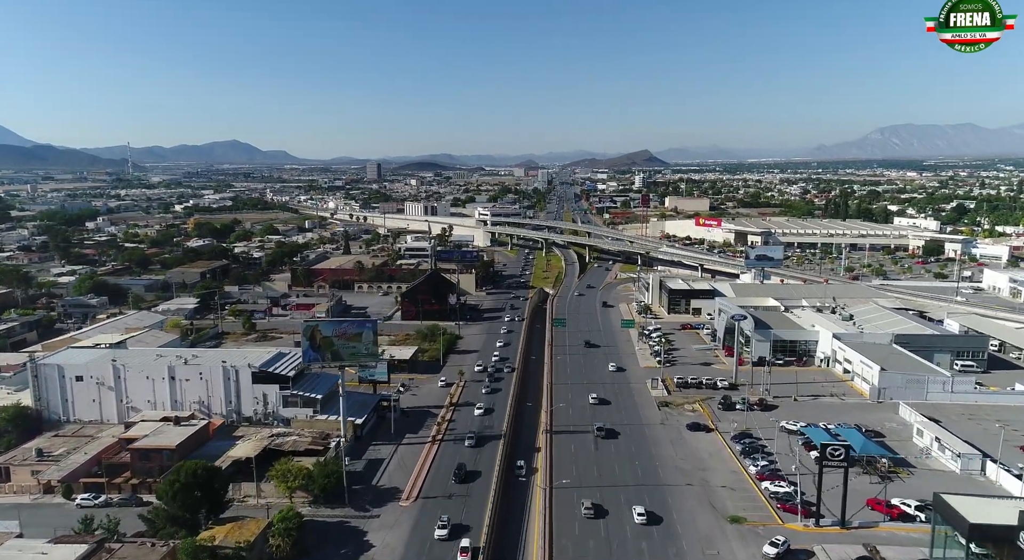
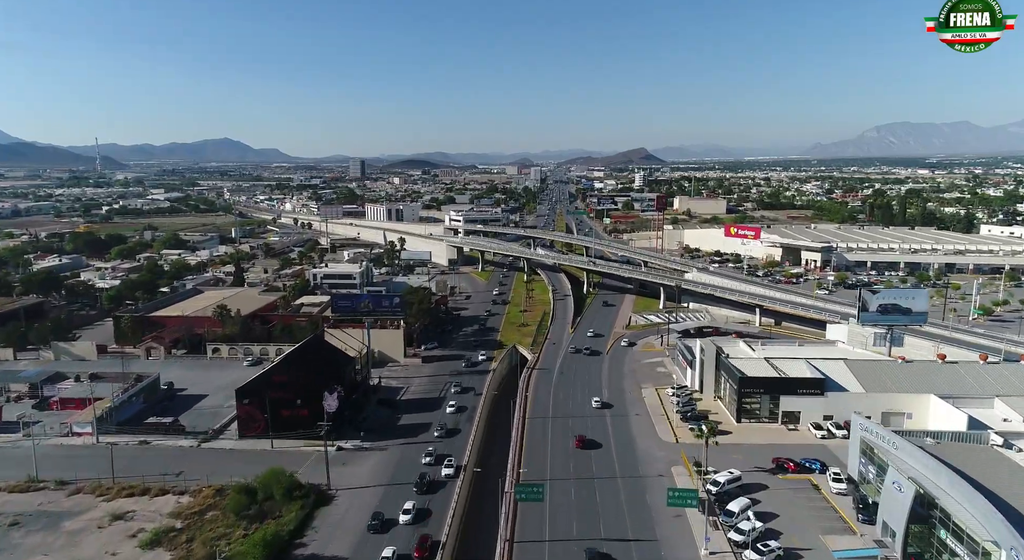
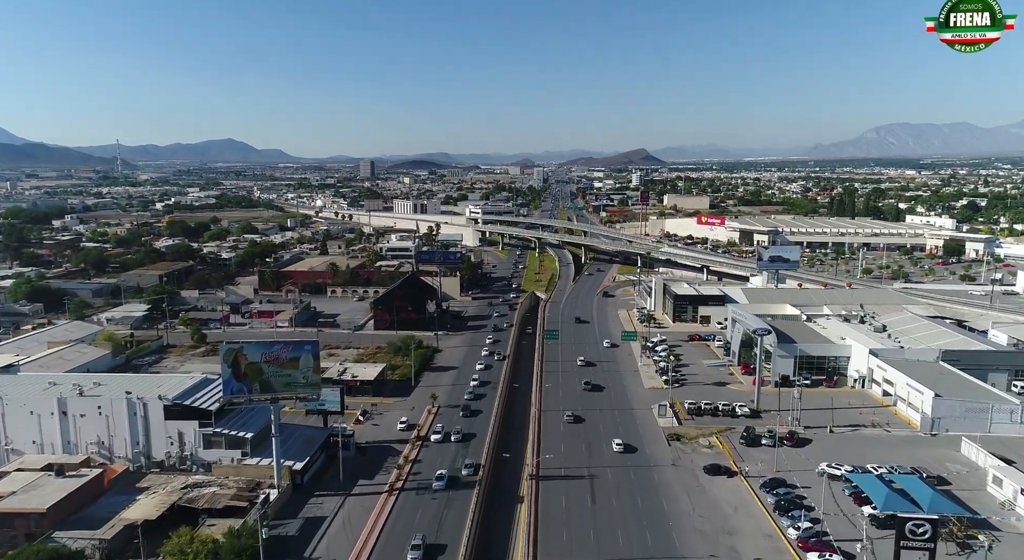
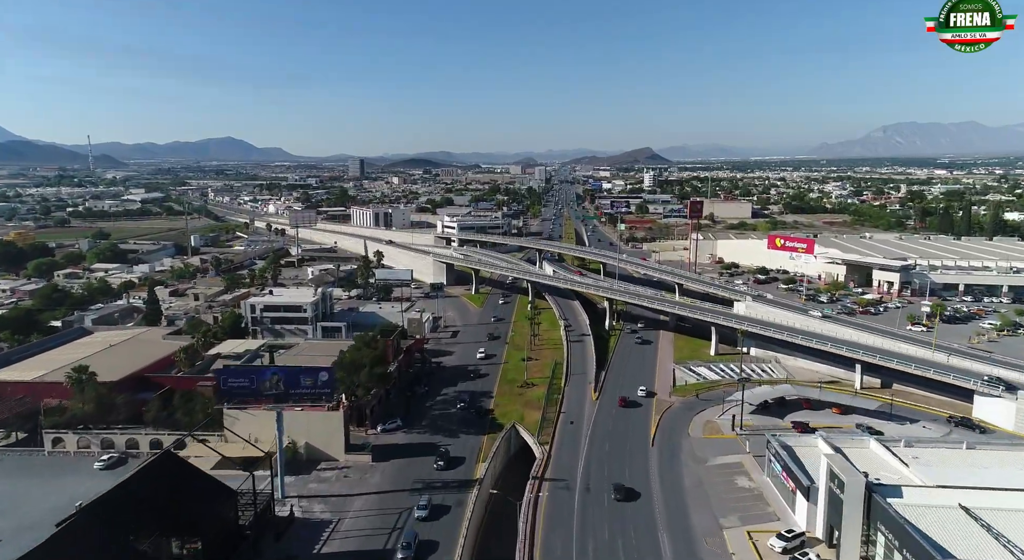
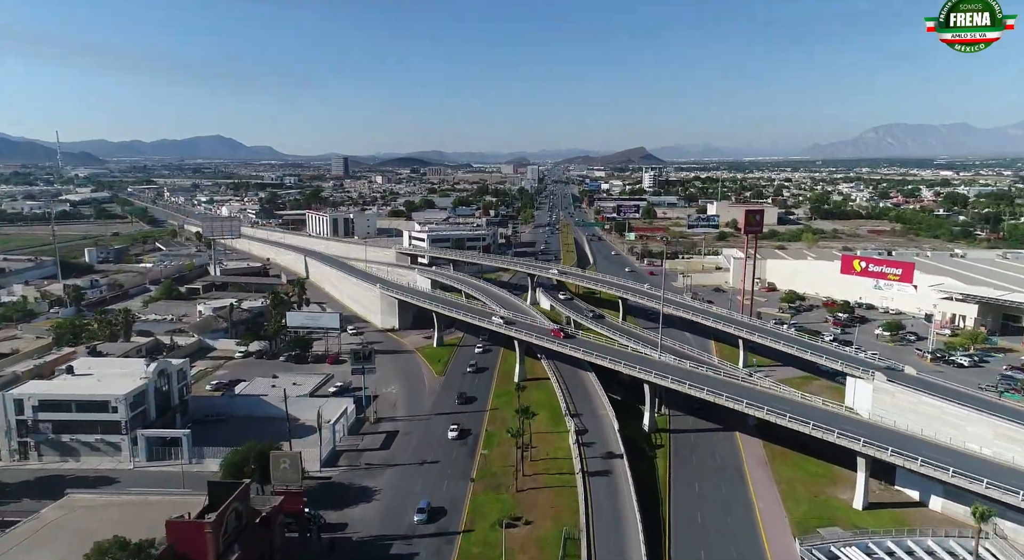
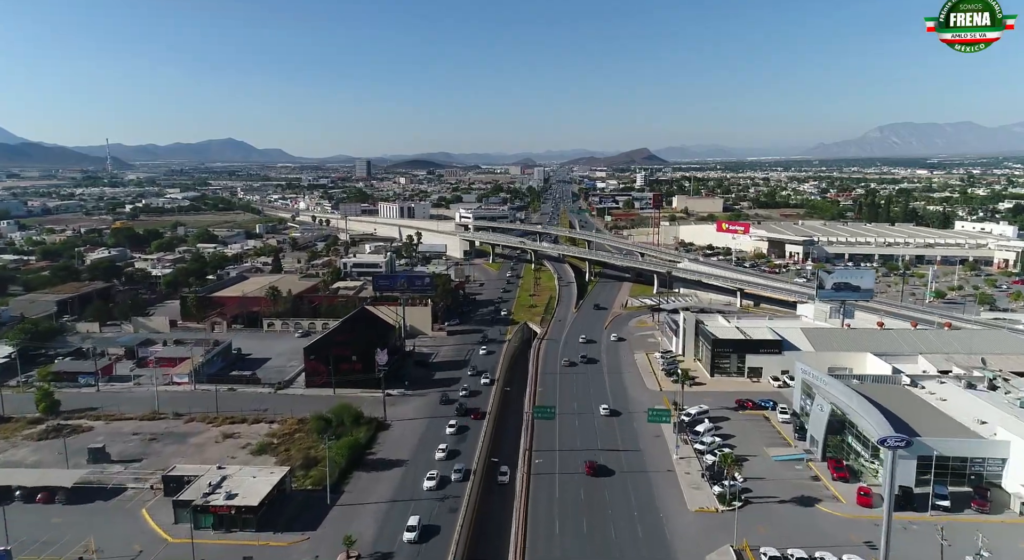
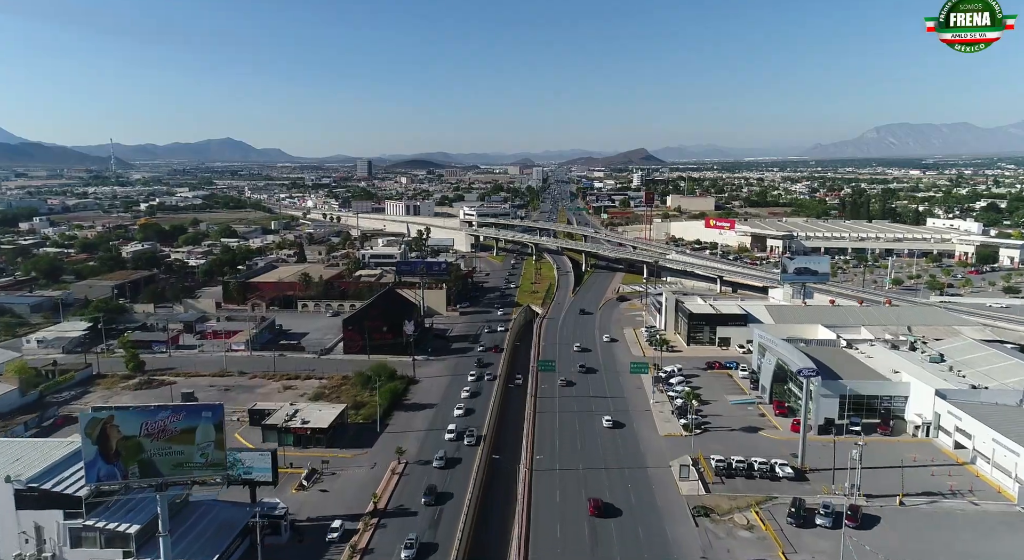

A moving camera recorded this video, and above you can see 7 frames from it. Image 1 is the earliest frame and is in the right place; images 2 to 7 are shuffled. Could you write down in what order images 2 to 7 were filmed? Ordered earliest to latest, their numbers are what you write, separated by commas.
3, 7, 6, 2, 4, 5
